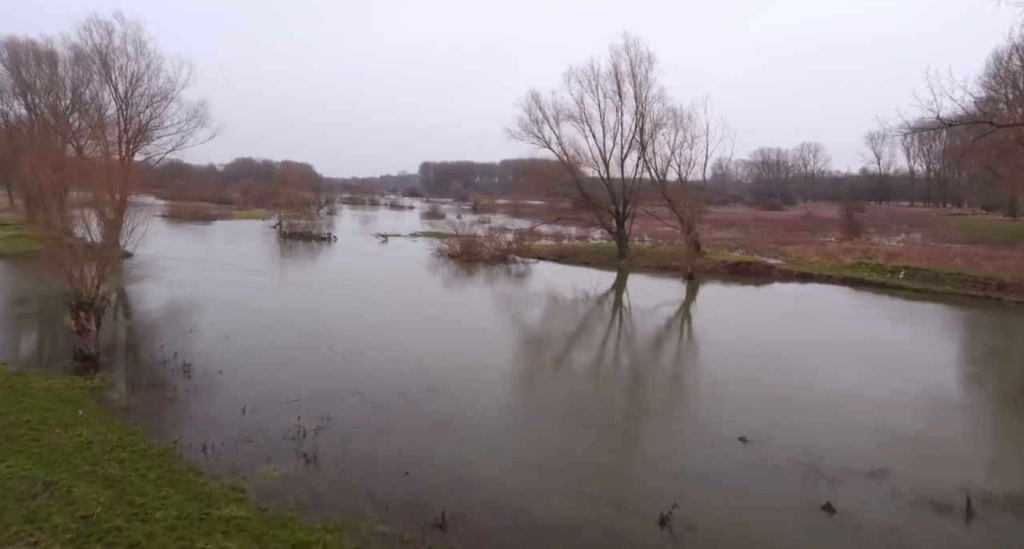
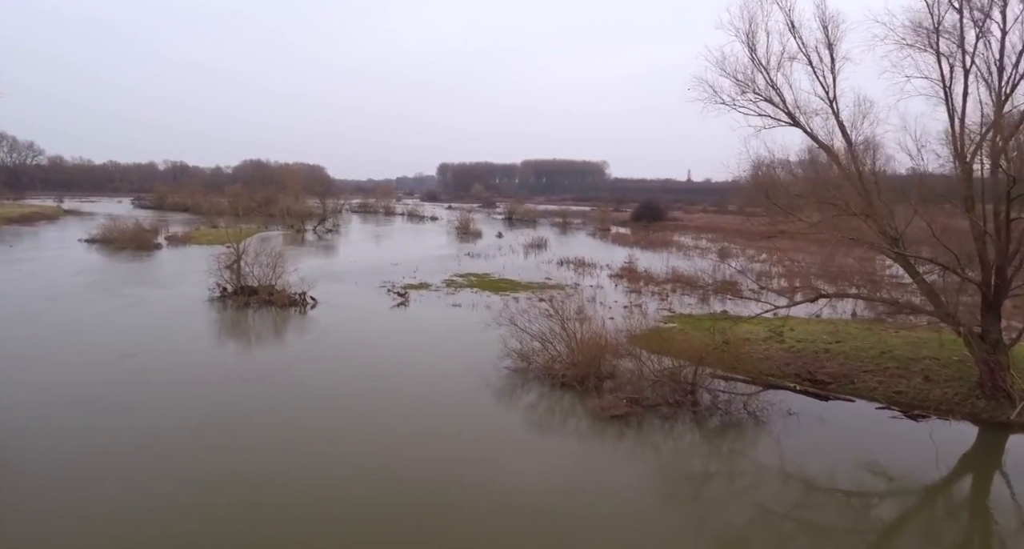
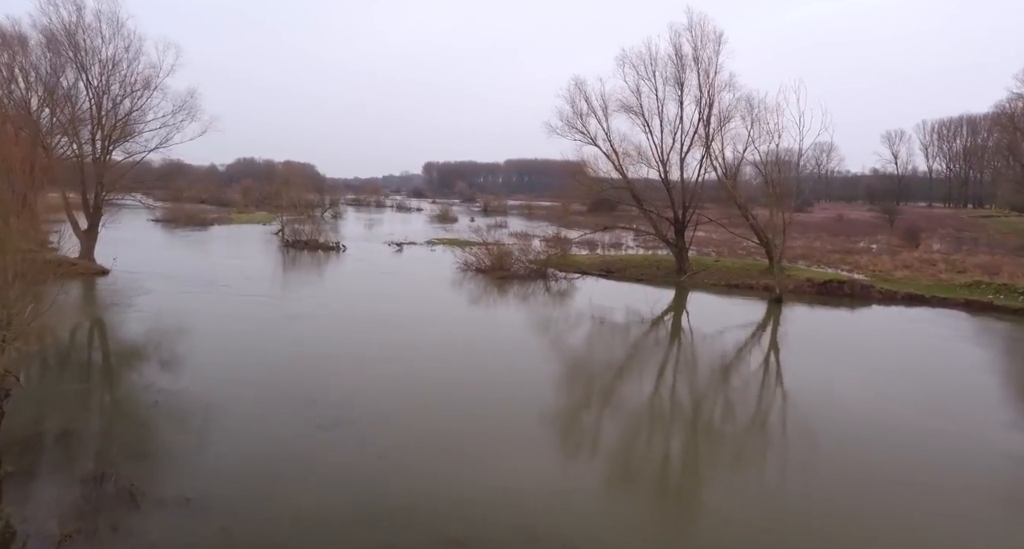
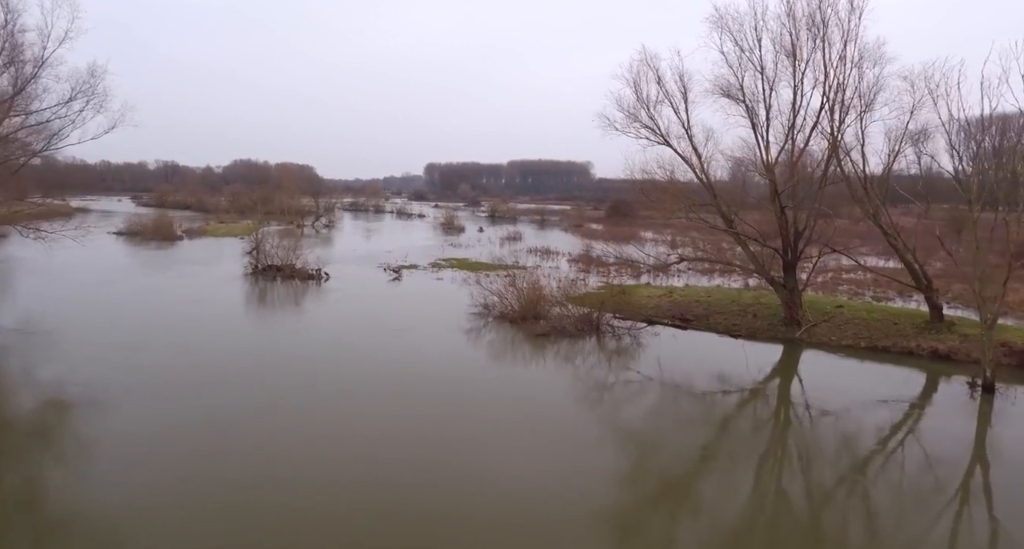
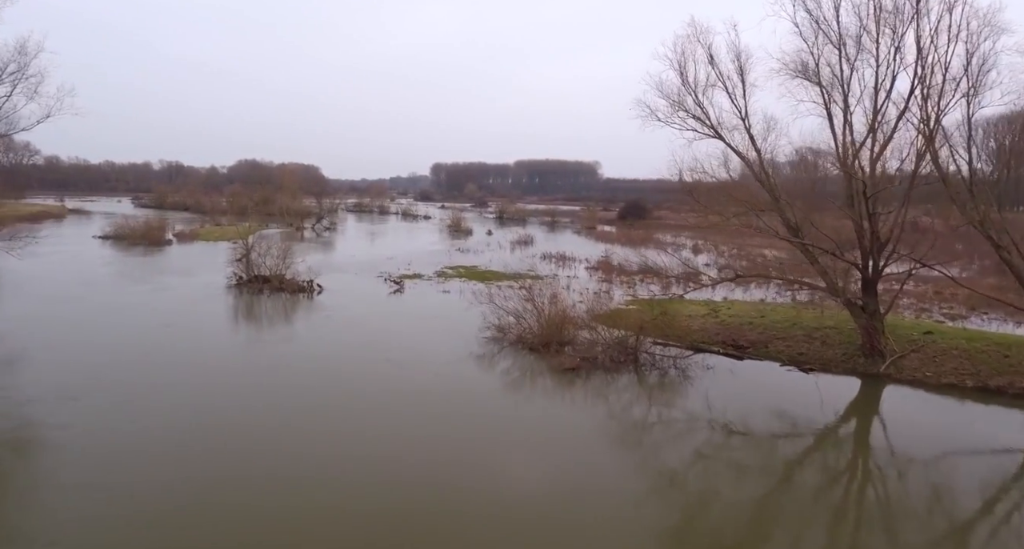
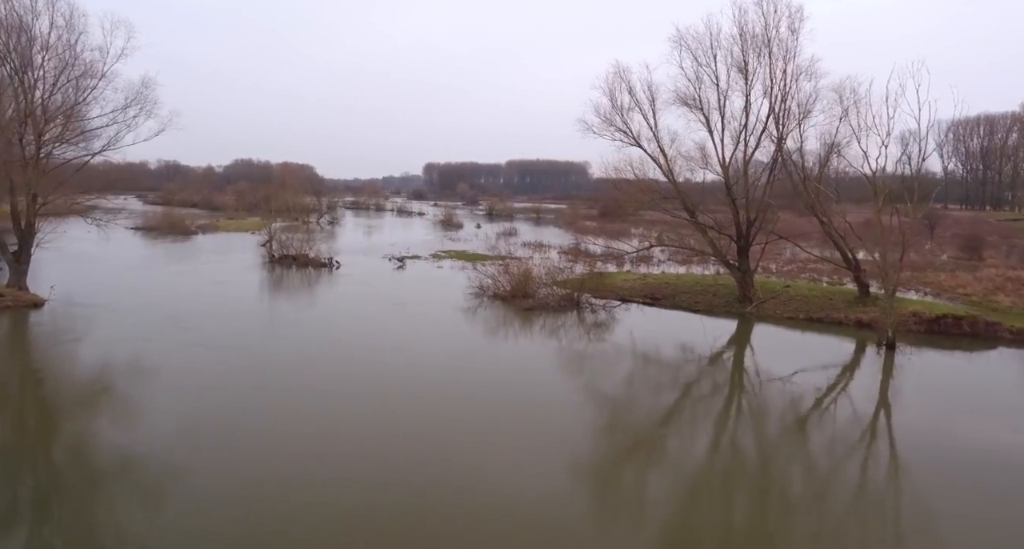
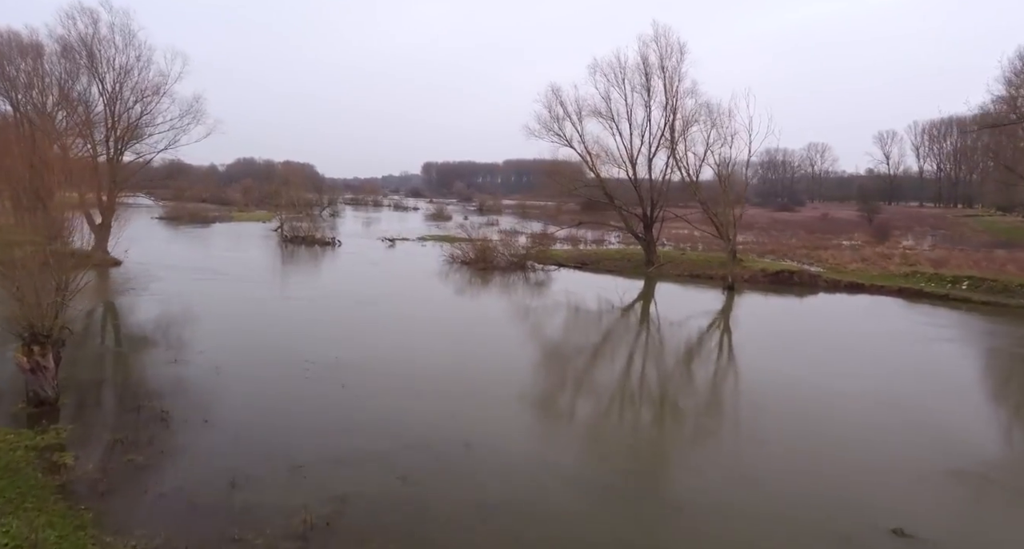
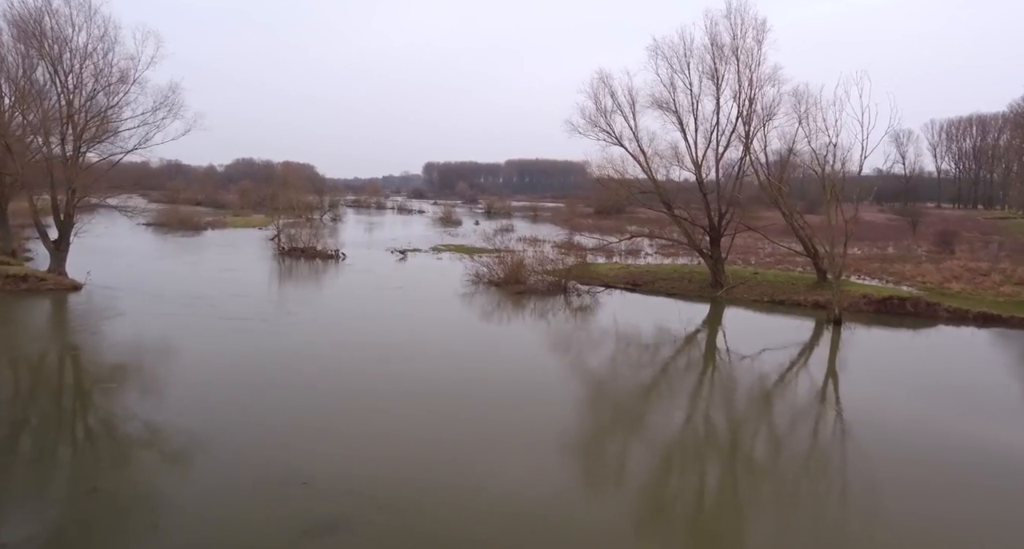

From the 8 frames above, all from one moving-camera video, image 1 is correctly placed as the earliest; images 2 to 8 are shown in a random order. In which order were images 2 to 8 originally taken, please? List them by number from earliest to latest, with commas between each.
7, 3, 8, 6, 4, 5, 2
